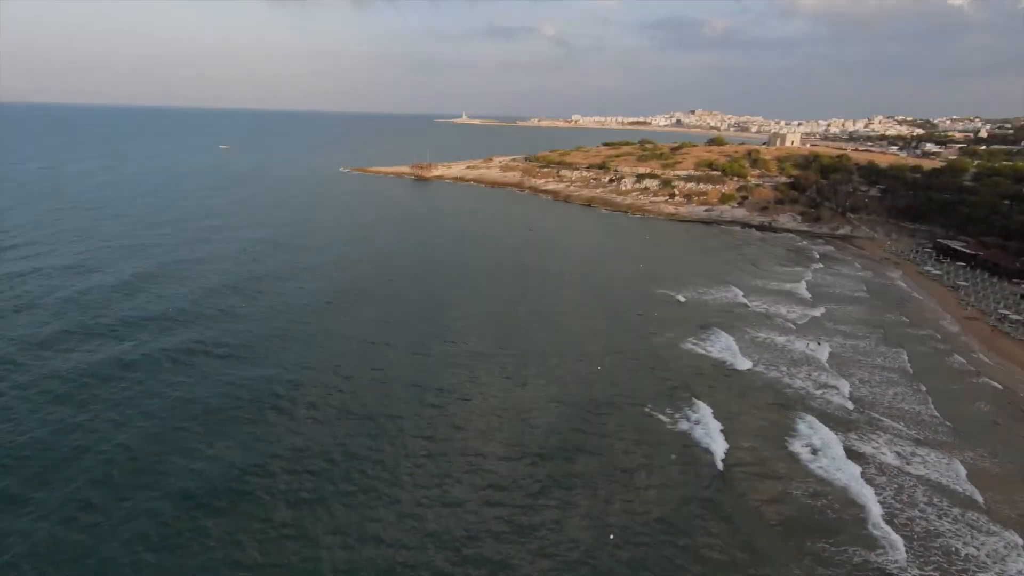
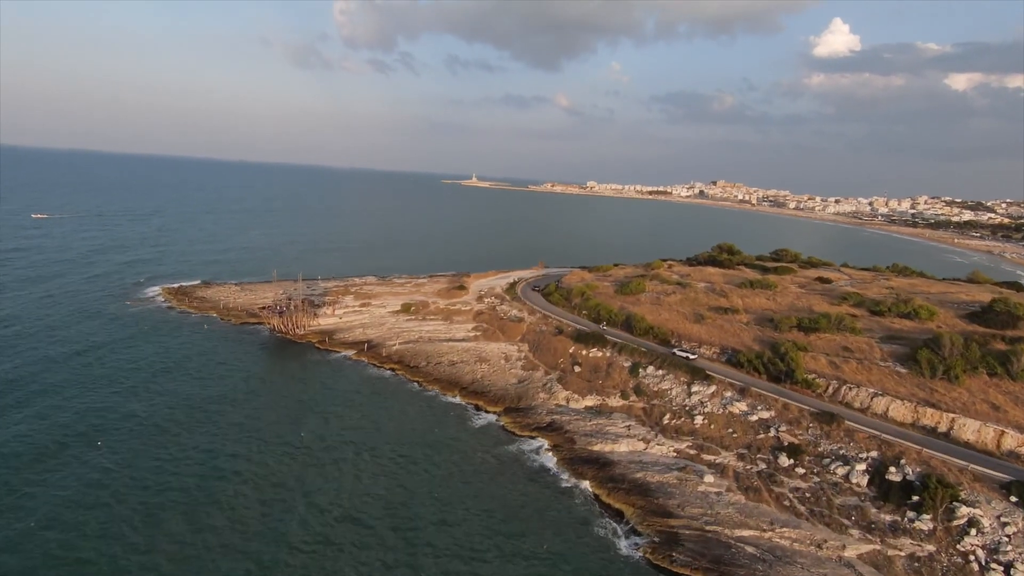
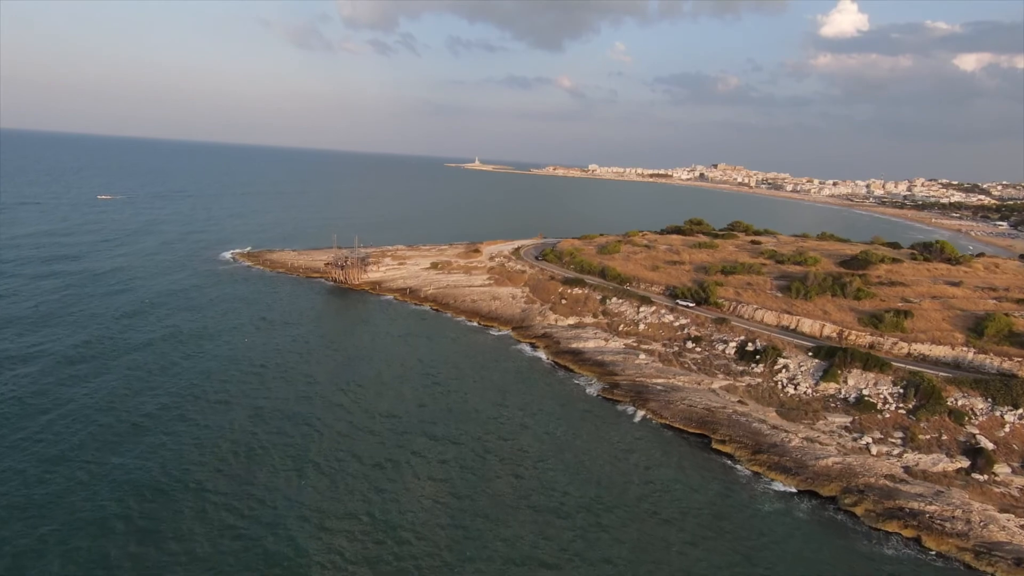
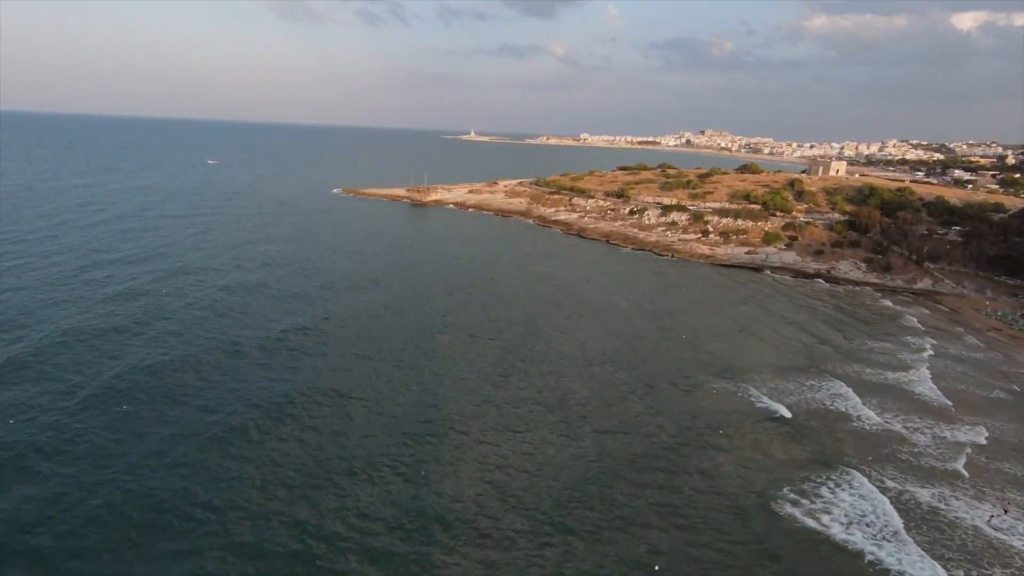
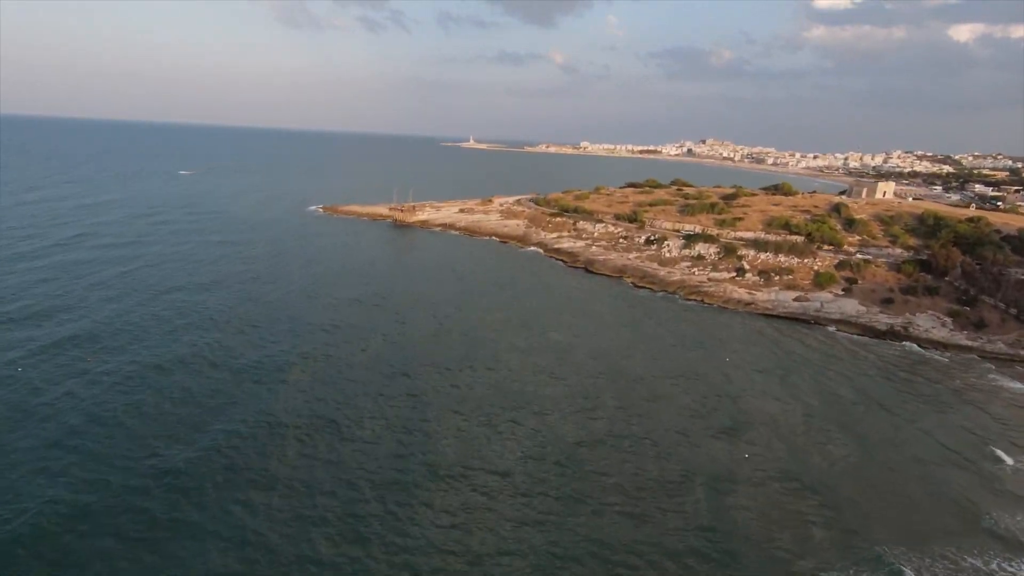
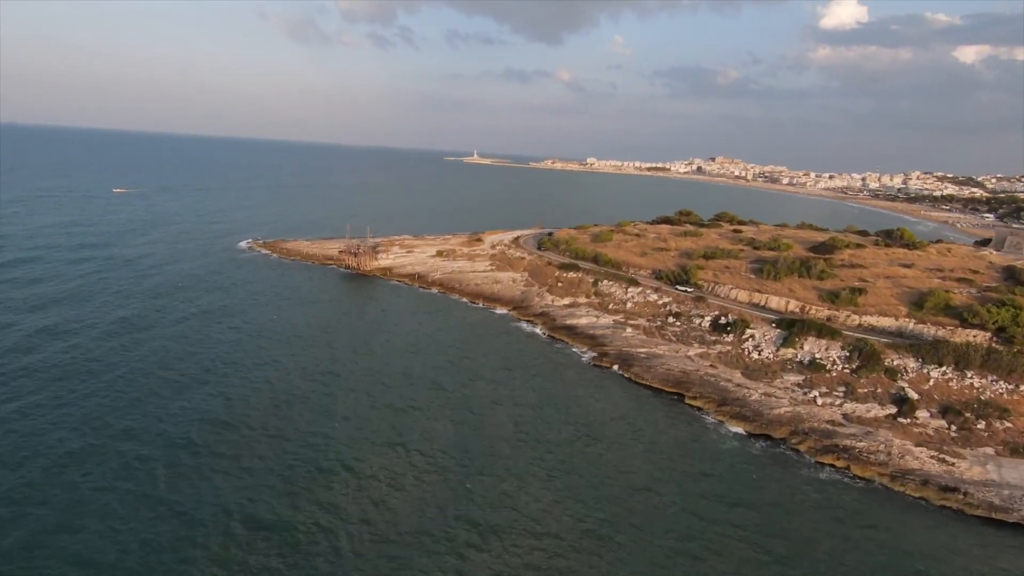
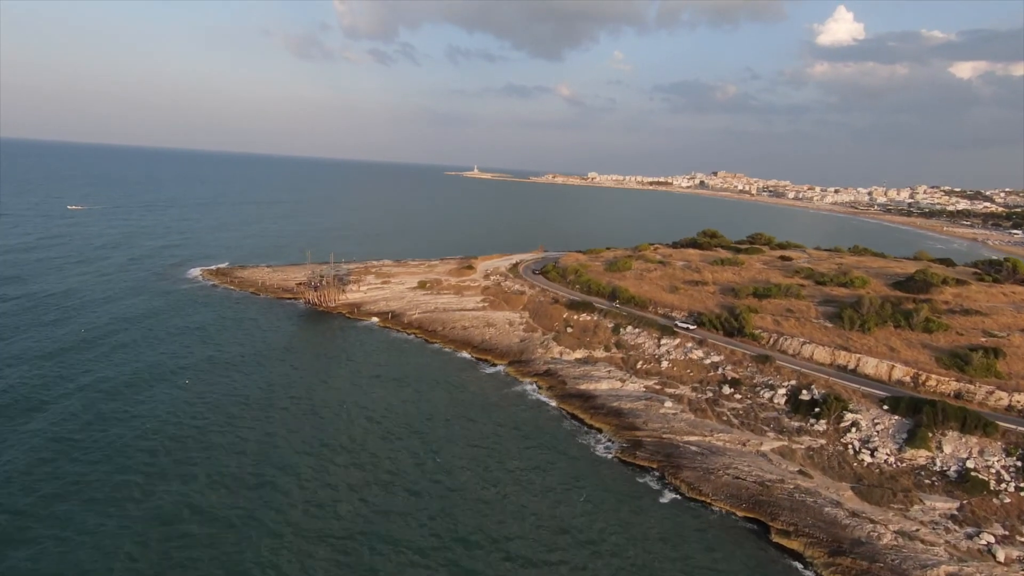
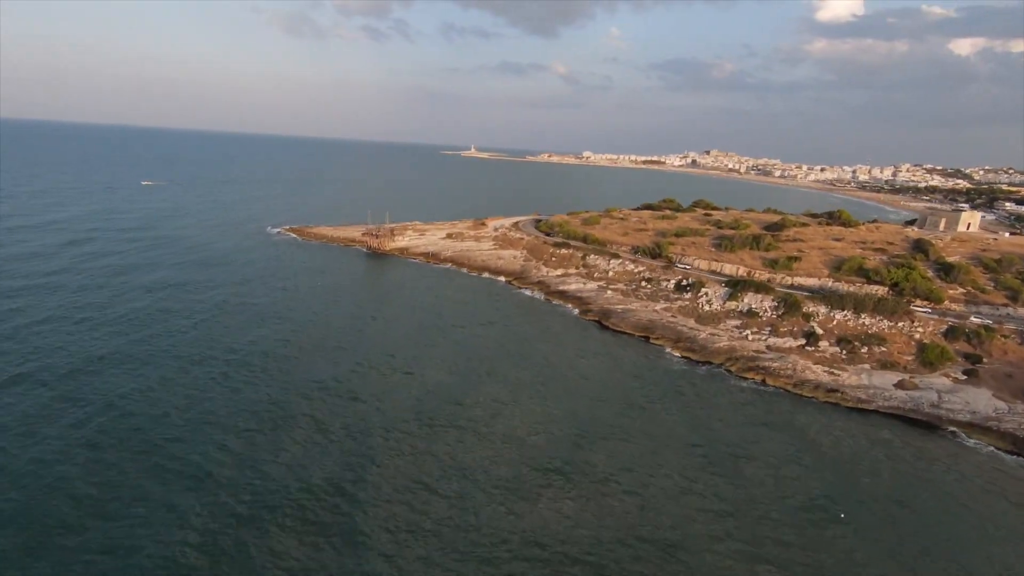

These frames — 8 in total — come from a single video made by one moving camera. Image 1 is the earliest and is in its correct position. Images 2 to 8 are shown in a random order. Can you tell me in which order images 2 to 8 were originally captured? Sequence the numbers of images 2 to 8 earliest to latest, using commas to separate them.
4, 5, 8, 6, 3, 7, 2
